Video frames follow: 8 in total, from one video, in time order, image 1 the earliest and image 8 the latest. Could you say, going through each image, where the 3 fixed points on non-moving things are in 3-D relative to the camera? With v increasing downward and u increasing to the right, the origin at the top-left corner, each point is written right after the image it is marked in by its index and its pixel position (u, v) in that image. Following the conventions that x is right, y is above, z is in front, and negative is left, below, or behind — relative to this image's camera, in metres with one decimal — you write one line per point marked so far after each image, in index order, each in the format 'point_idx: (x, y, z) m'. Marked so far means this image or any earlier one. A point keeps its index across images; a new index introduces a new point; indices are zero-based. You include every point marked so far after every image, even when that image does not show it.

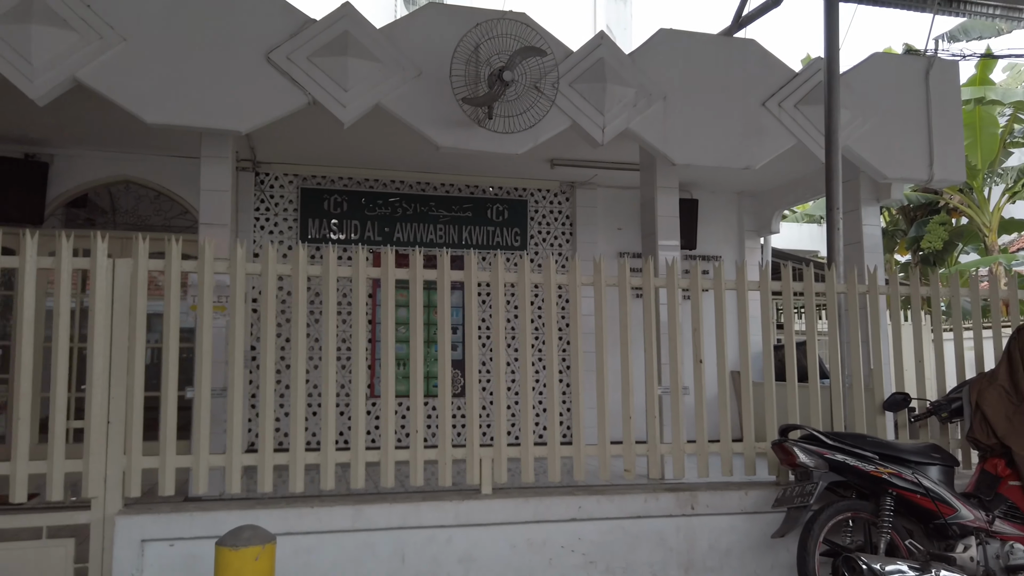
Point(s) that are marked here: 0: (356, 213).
0: (-1.5, +0.7, +7.3) m
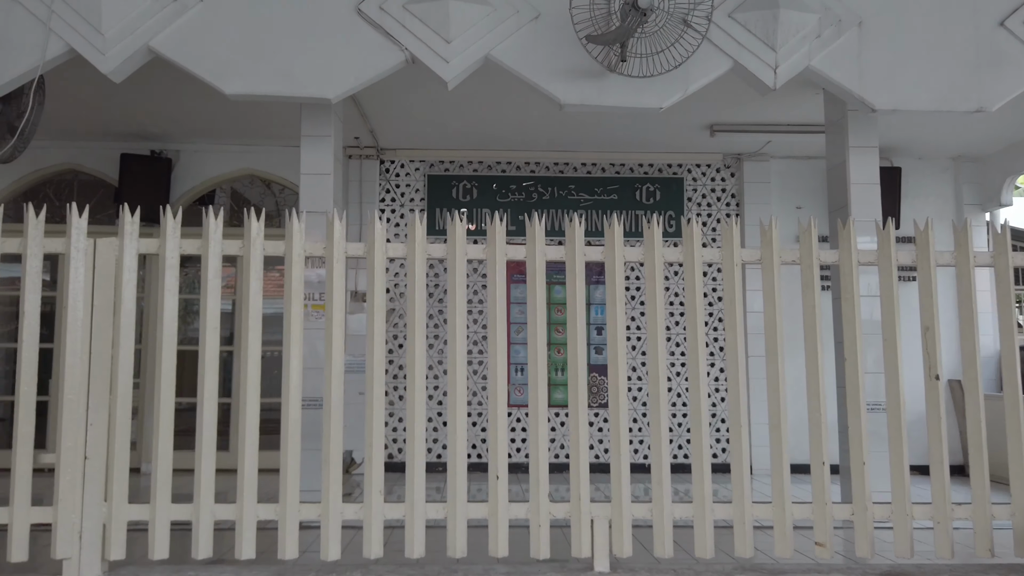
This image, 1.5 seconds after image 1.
0: (-0.2, +0.7, +6.6) m
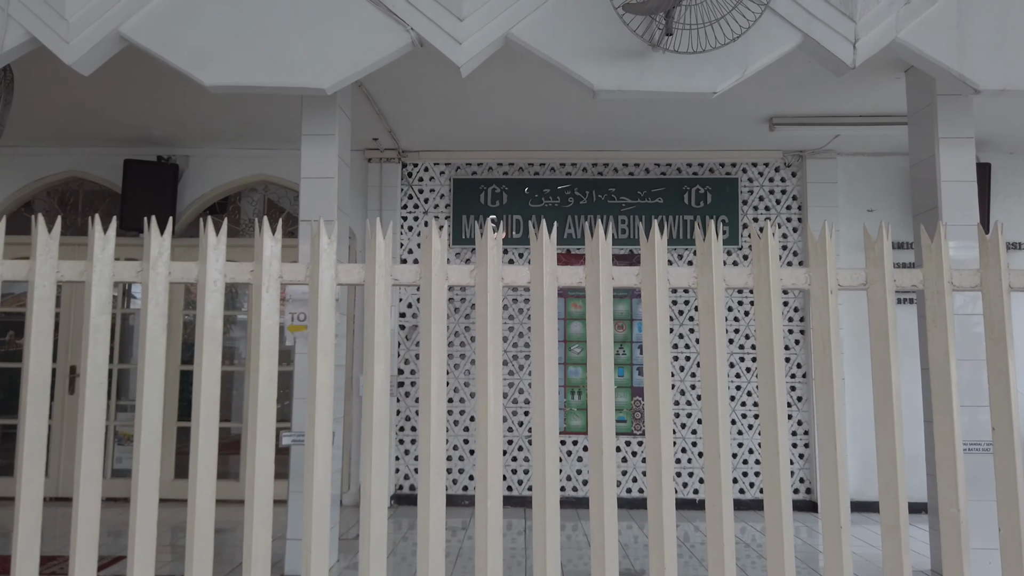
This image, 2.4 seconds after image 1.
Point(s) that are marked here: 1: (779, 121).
0: (0.0, +0.6, +6.0) m
1: (+1.8, +1.1, +5.1) m
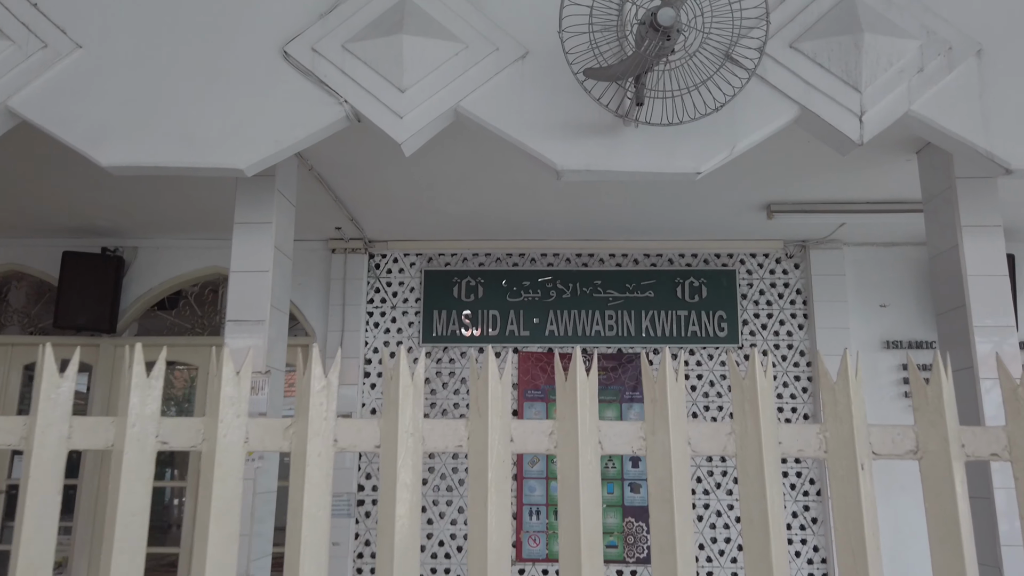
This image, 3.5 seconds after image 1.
0: (-0.1, -0.1, +5.4) m
1: (+1.6, +0.5, +4.6) m
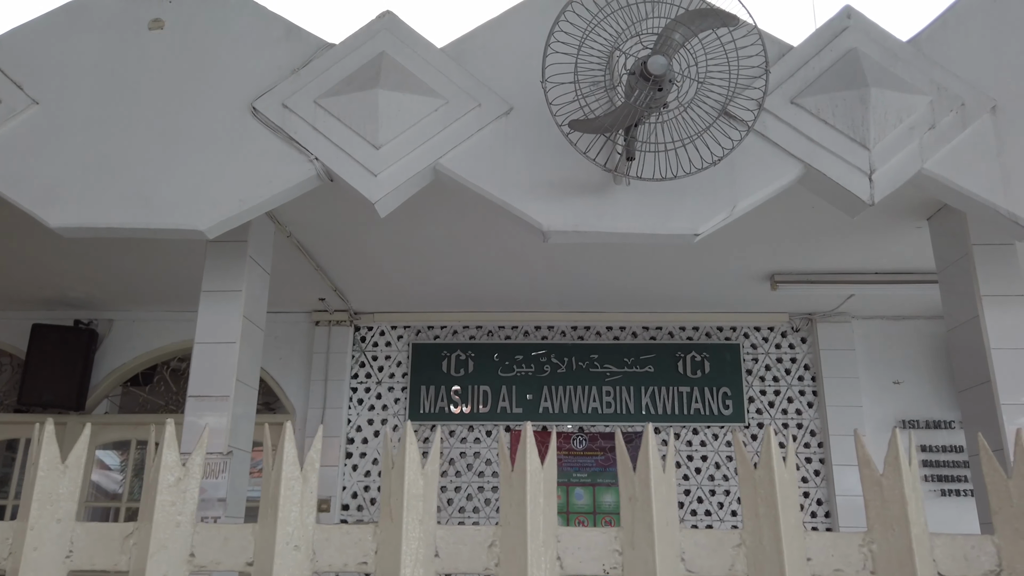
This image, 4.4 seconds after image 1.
0: (-0.2, -0.6, +5.2) m
1: (+1.5, +0.1, +4.4) m
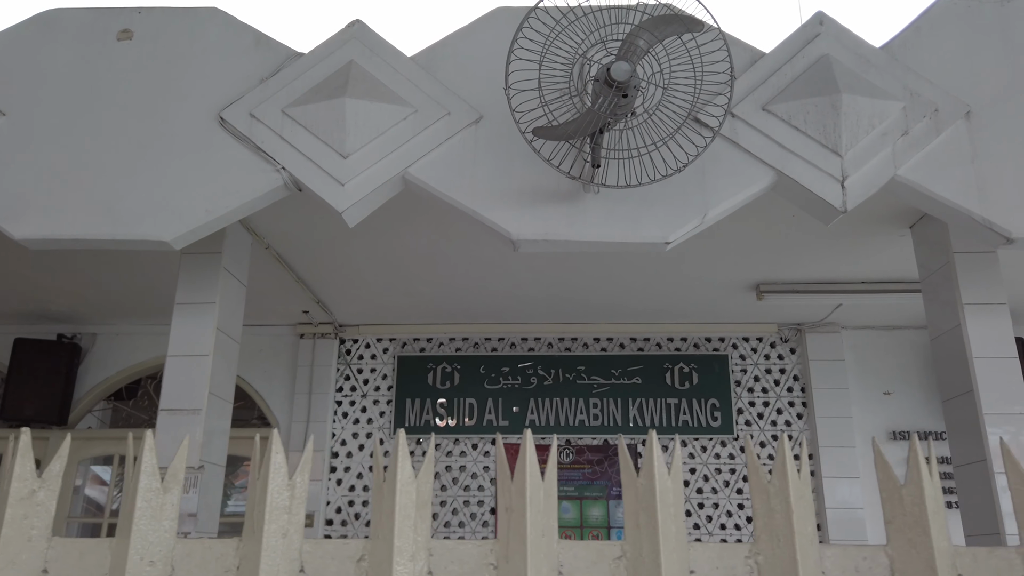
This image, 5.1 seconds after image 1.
0: (-0.3, -0.7, +5.1) m
1: (+1.4, 0.0, +4.4) m
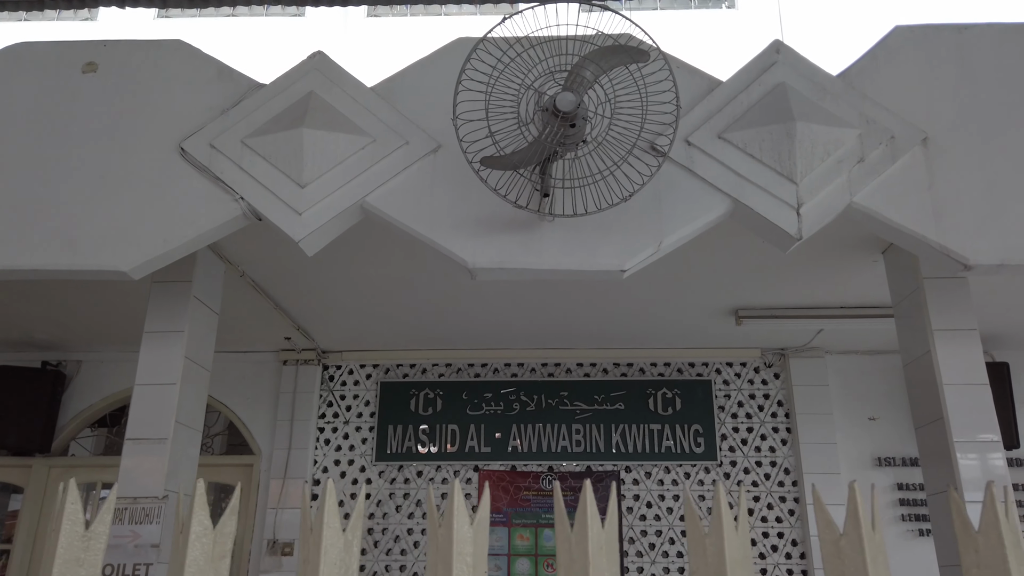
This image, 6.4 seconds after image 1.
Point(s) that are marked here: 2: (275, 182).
0: (-0.4, -0.8, +5.1) m
1: (+1.3, -0.1, +4.3) m
2: (-0.8, +0.4, +2.7) m
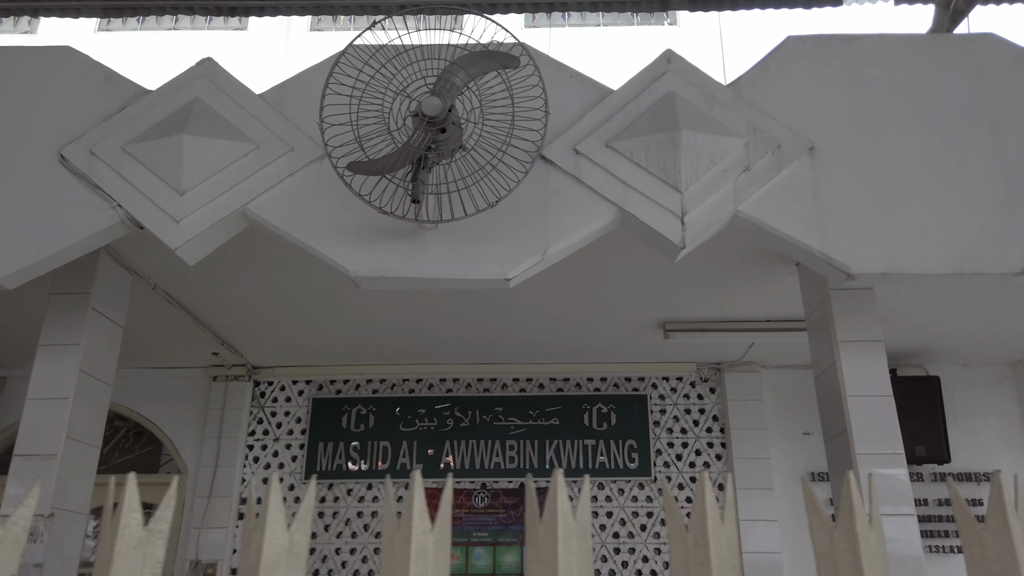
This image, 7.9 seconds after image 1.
0: (-0.8, -0.9, +5.0) m
1: (+0.9, -0.2, +4.3) m
2: (-1.2, +0.3, +2.6) m
